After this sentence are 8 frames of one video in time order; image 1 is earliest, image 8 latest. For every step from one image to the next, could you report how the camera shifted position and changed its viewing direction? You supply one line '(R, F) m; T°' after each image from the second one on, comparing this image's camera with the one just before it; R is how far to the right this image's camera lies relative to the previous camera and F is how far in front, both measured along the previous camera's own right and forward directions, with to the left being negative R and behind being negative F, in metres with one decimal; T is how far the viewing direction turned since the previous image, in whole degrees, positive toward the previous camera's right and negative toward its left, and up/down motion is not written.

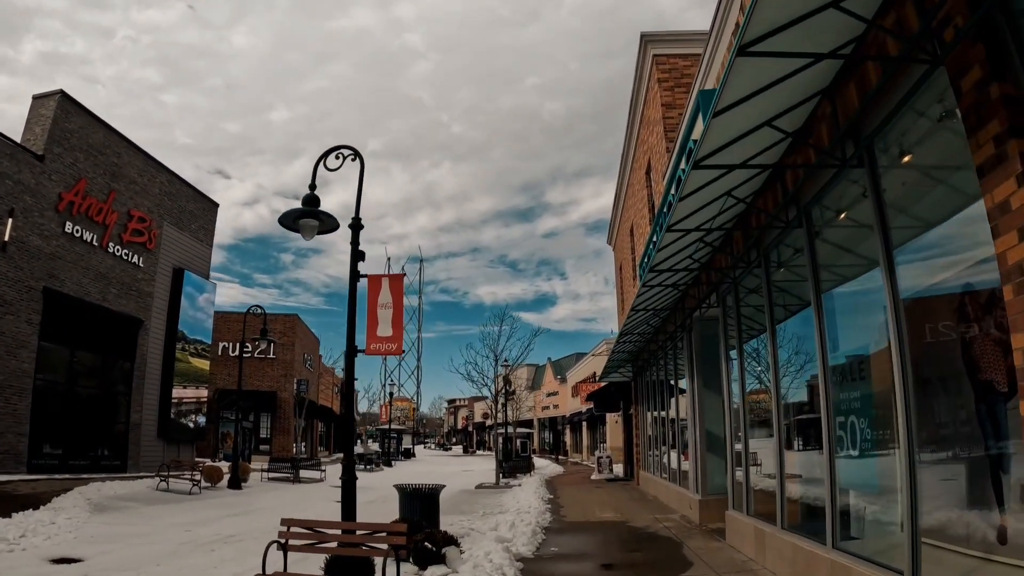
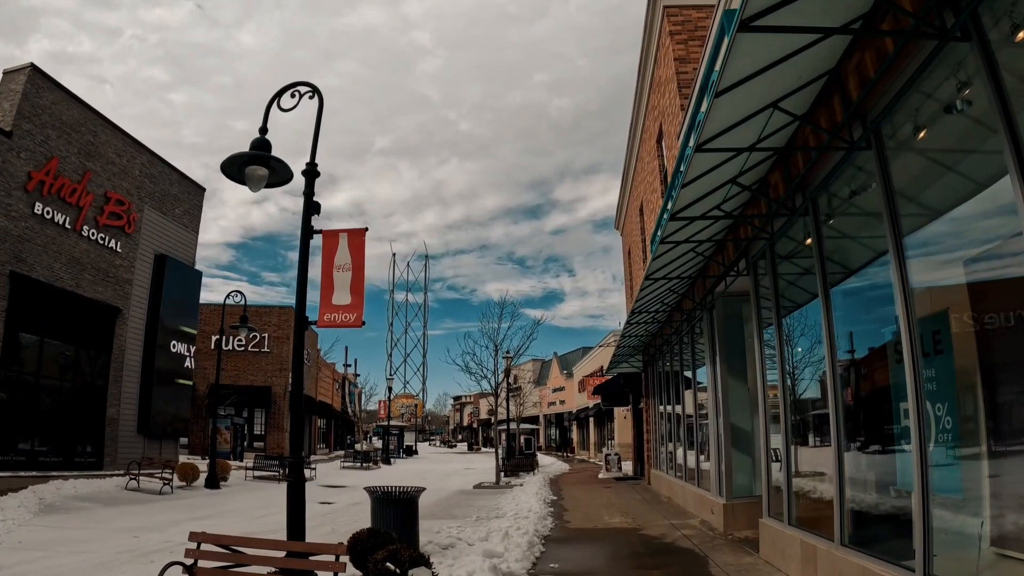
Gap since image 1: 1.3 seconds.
(+0.2, +1.6) m; -1°
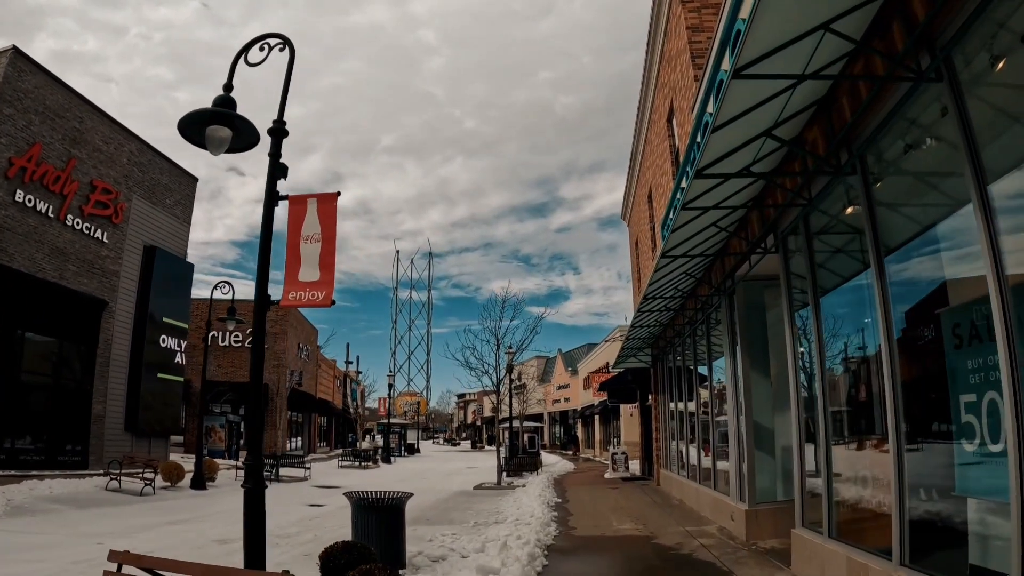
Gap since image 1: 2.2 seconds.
(+0.1, +1.0) m; 0°
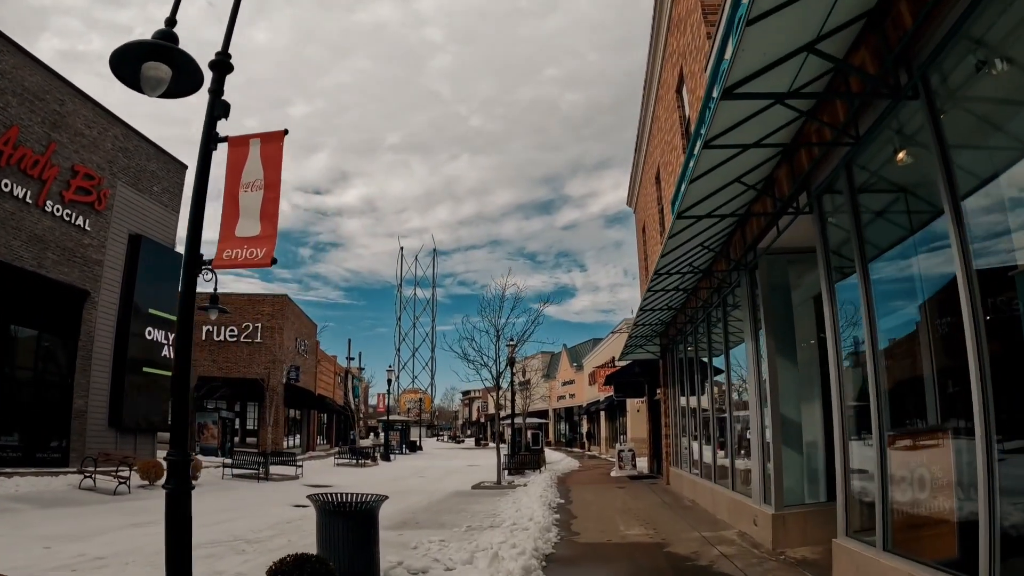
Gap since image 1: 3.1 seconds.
(+0.2, +1.1) m; -1°
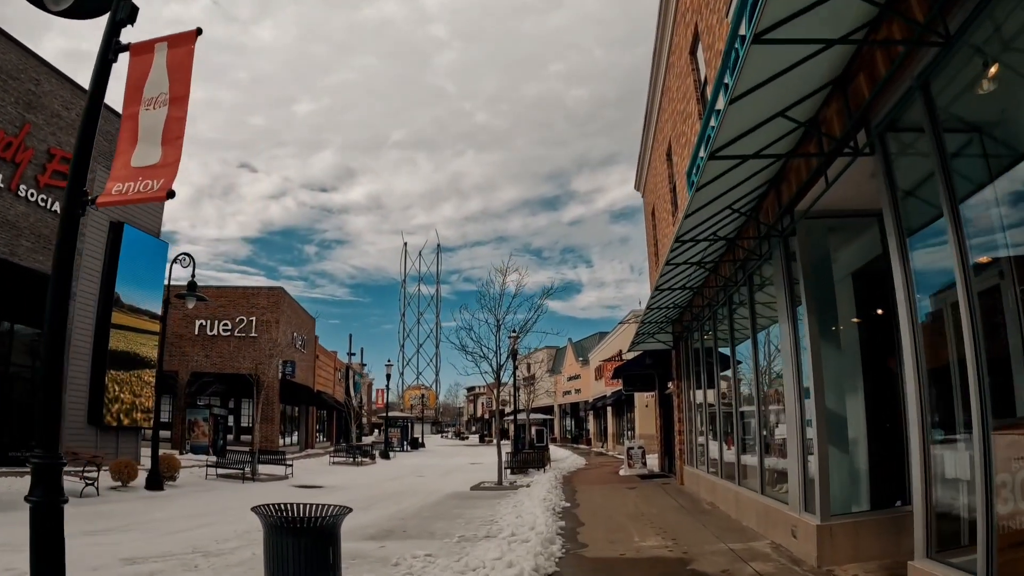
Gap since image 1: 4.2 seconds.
(+0.1, +1.3) m; 0°
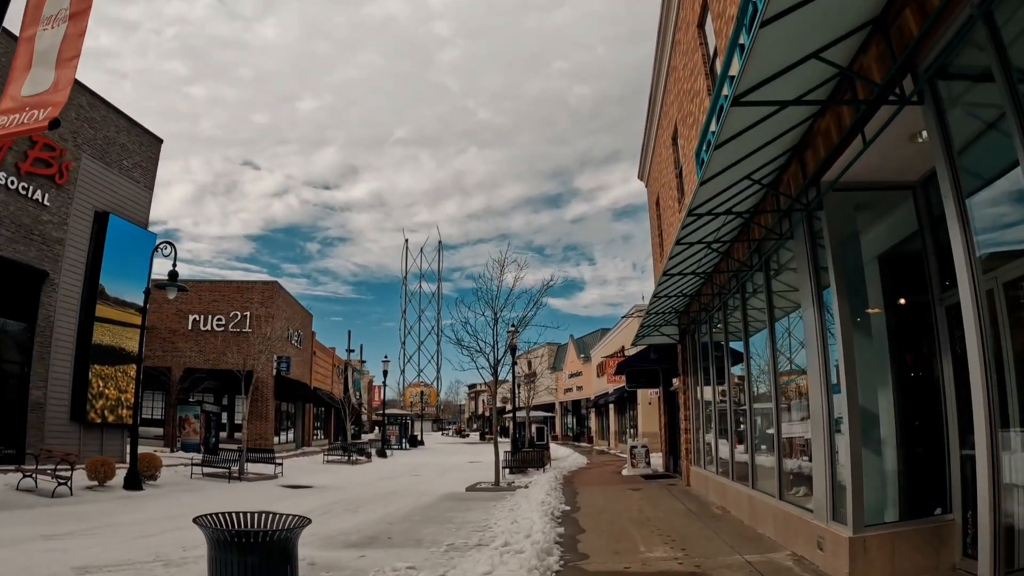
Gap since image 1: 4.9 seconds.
(+0.1, +0.8) m; 0°
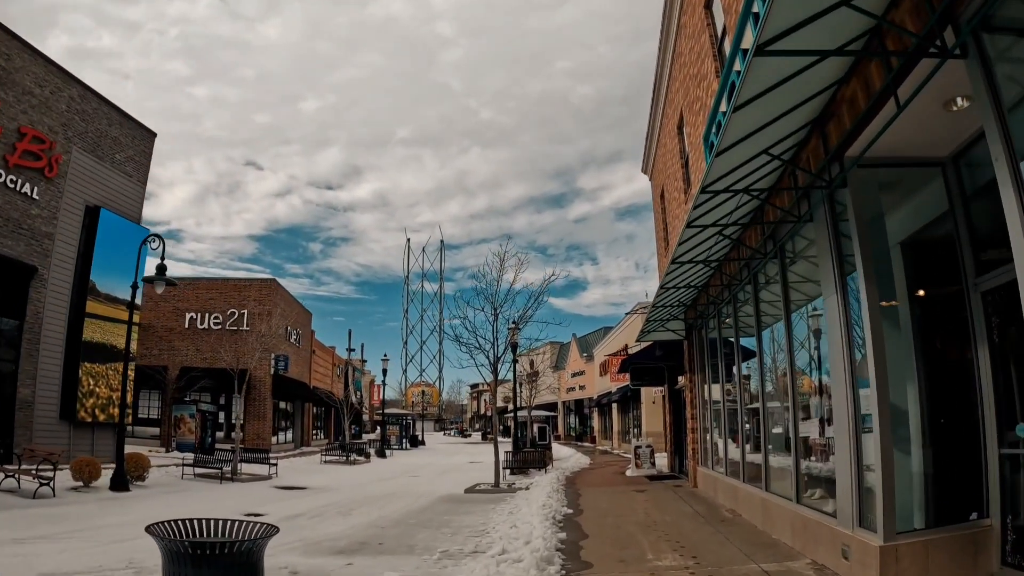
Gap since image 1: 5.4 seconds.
(+0.1, +0.5) m; 0°
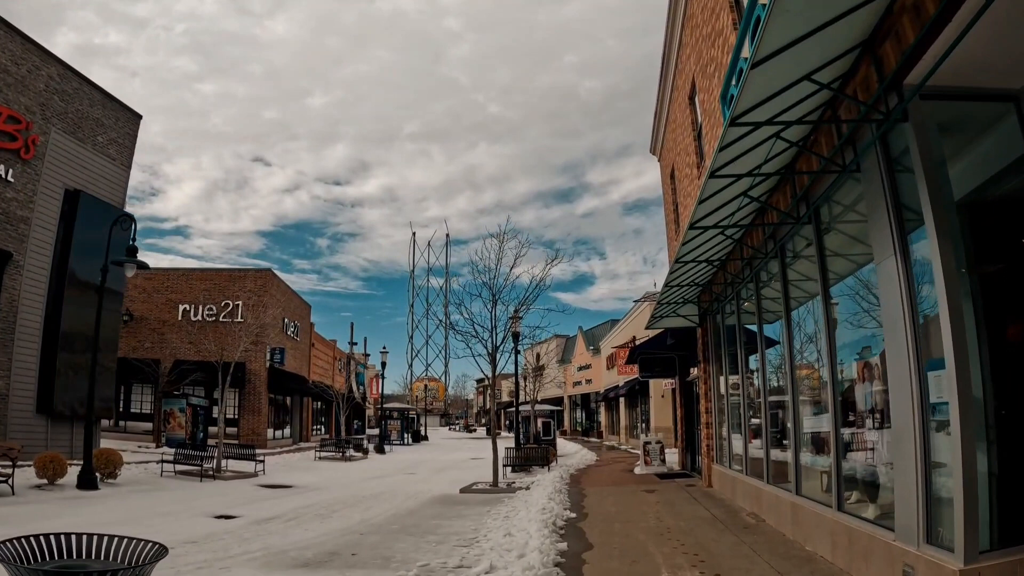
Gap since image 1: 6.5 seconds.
(+0.2, +1.1) m; -1°
